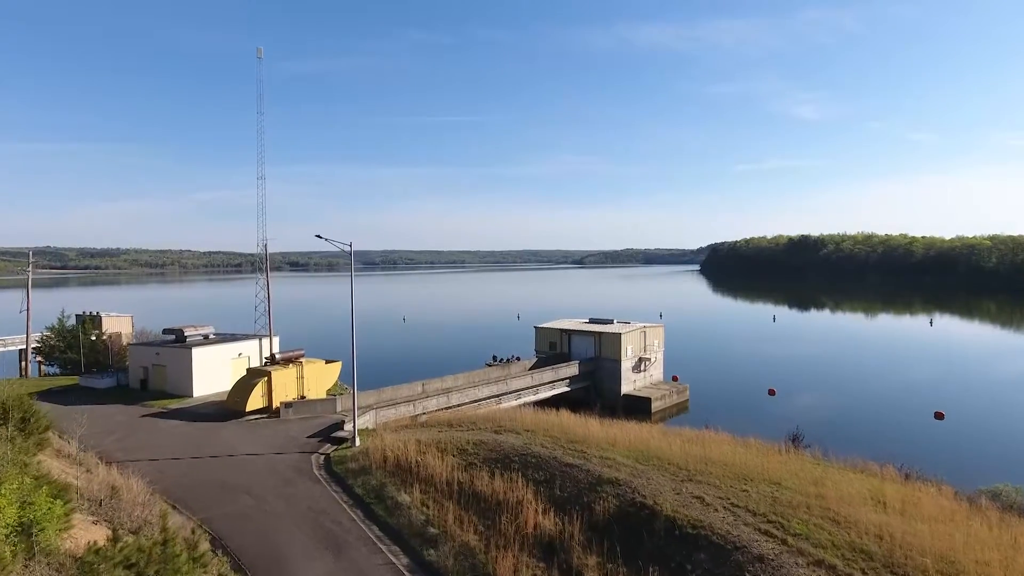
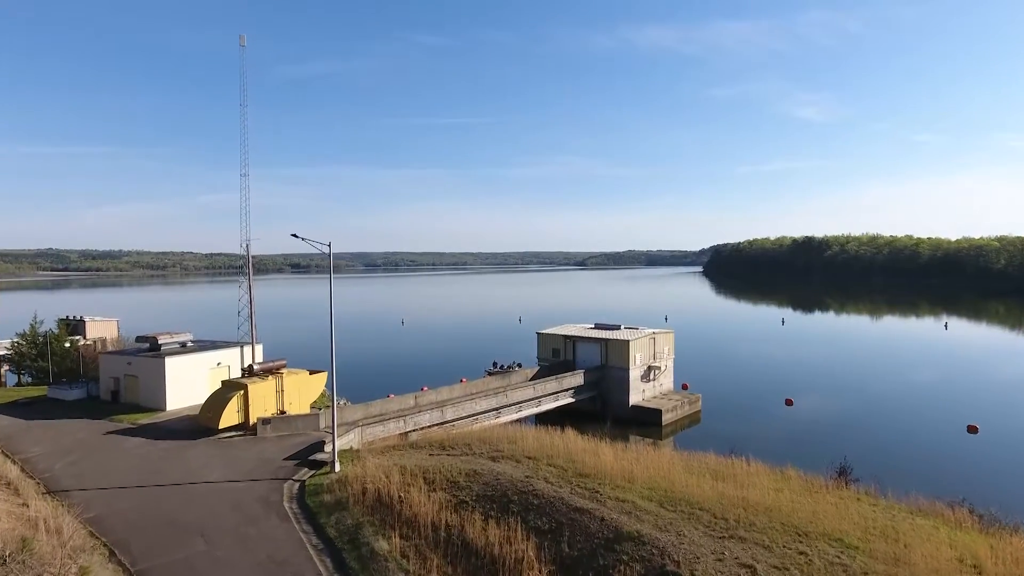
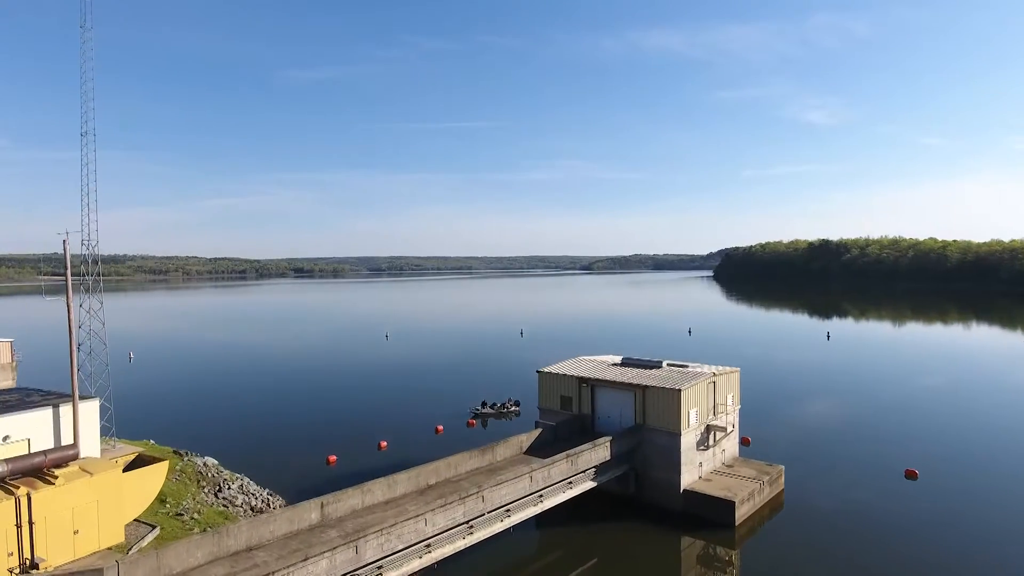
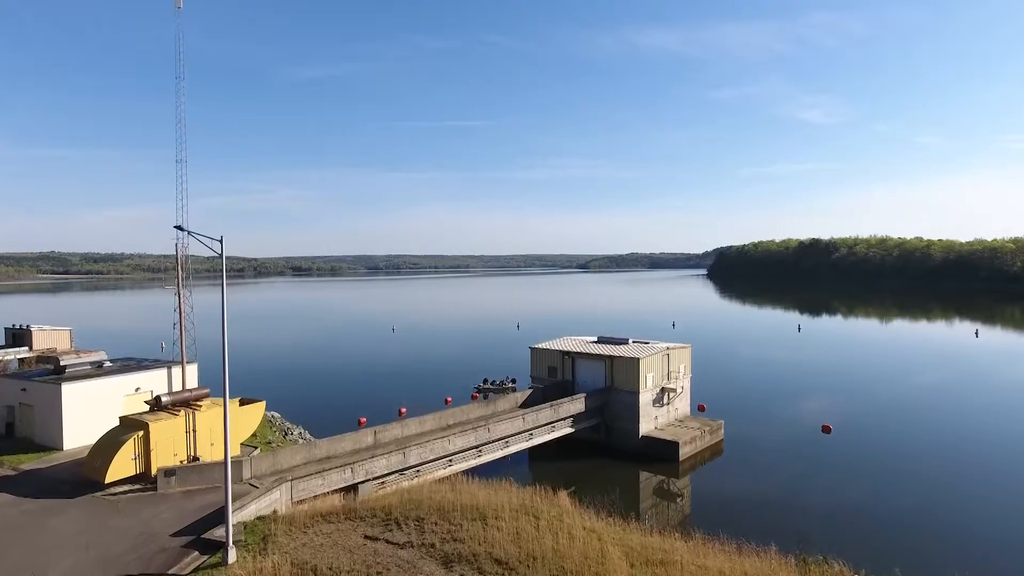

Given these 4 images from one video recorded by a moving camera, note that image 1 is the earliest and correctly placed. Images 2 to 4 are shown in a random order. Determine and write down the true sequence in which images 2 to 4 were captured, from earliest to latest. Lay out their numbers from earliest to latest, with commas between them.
2, 4, 3
